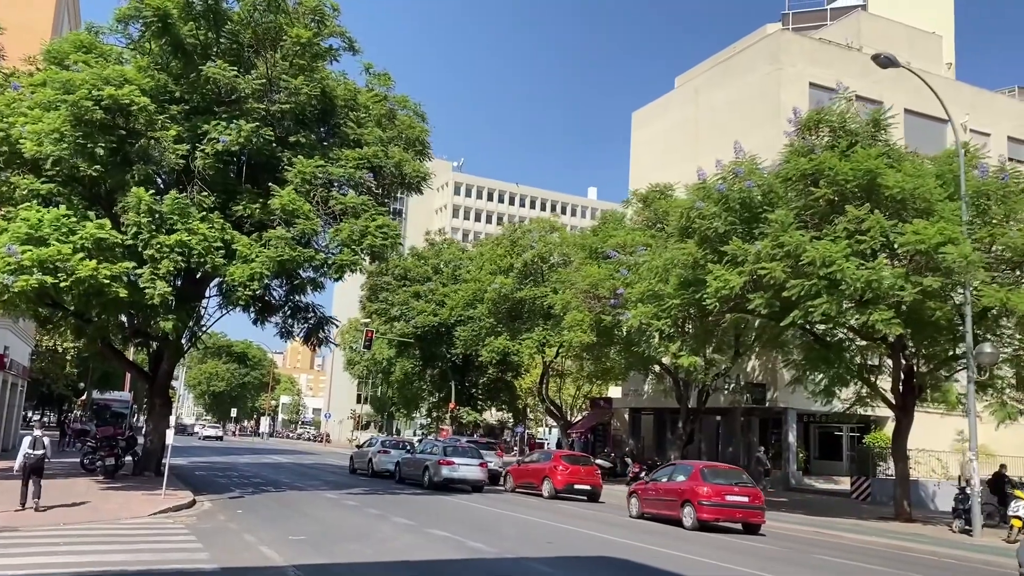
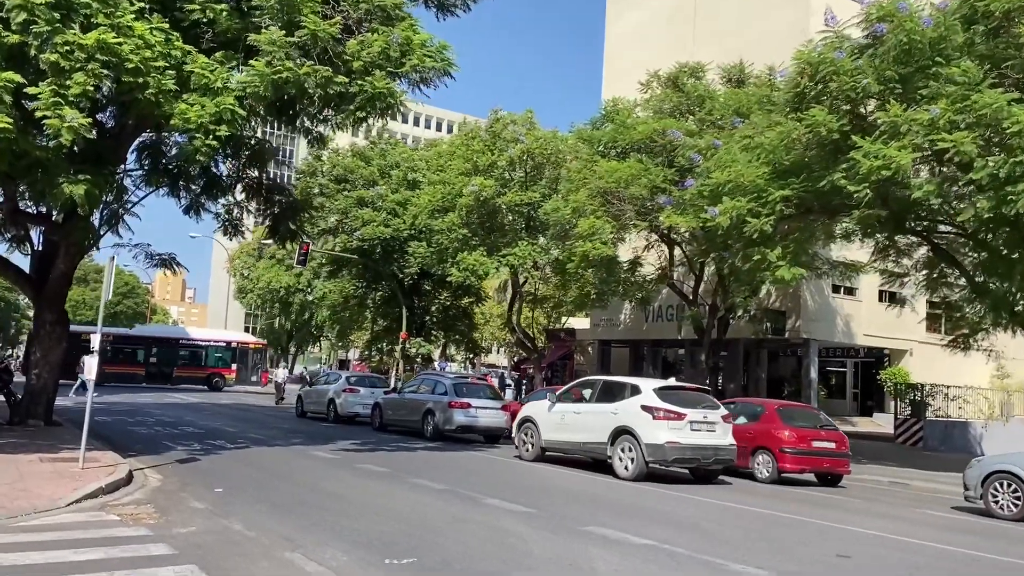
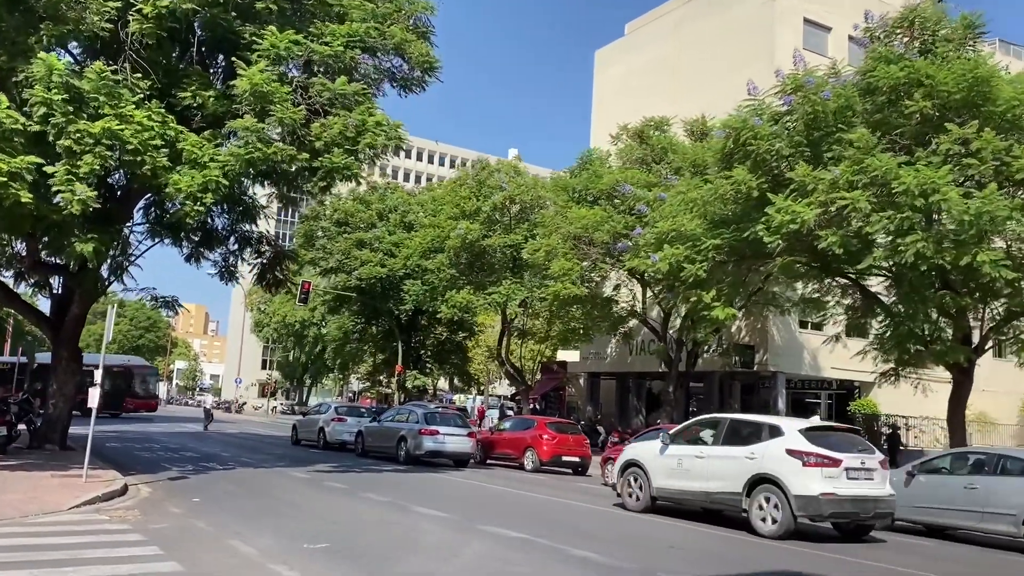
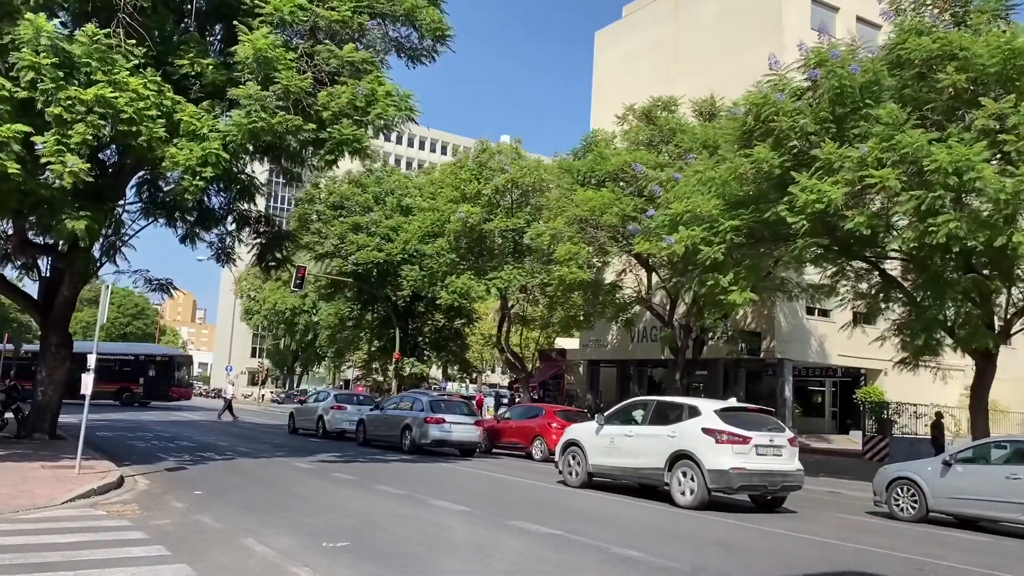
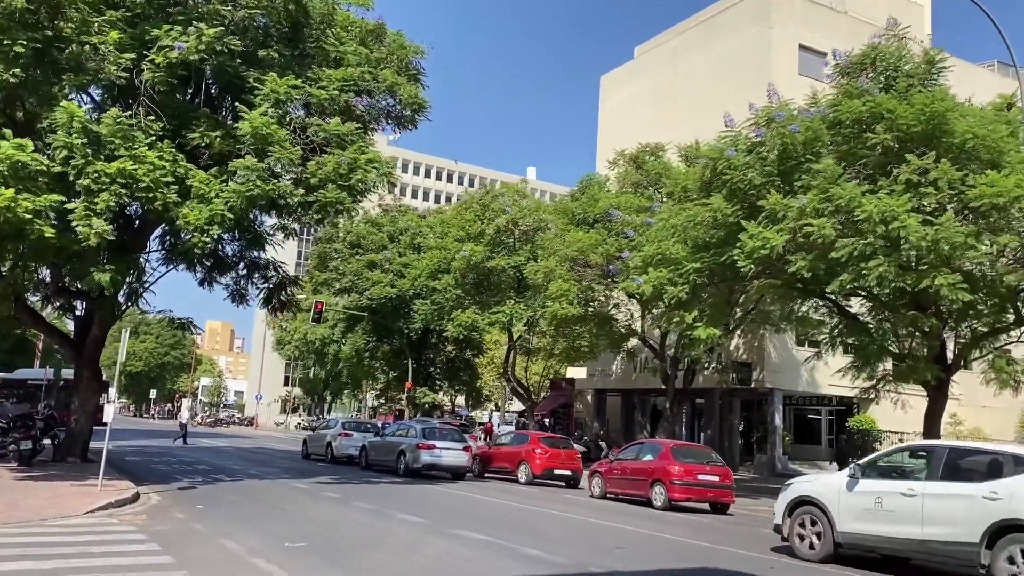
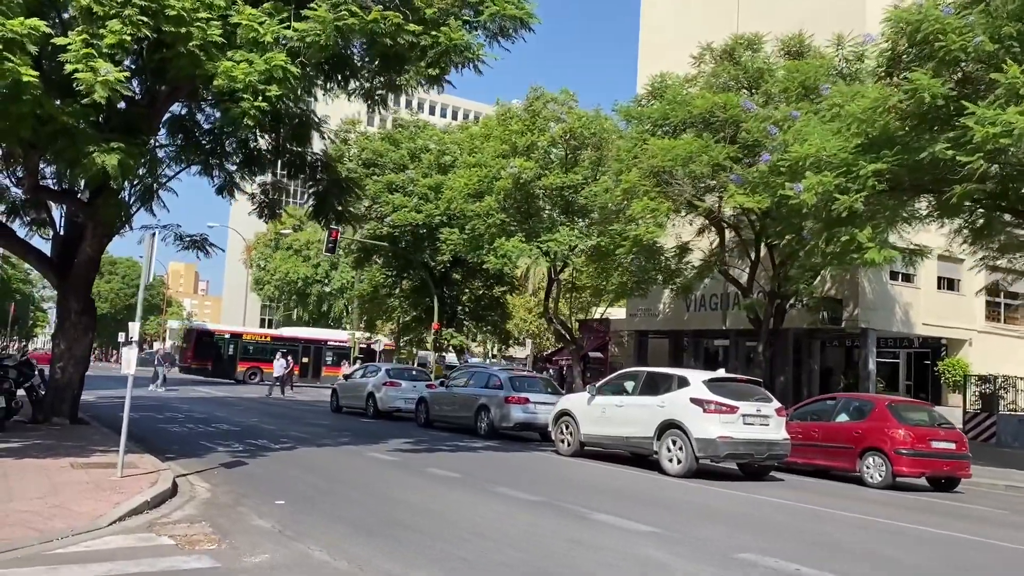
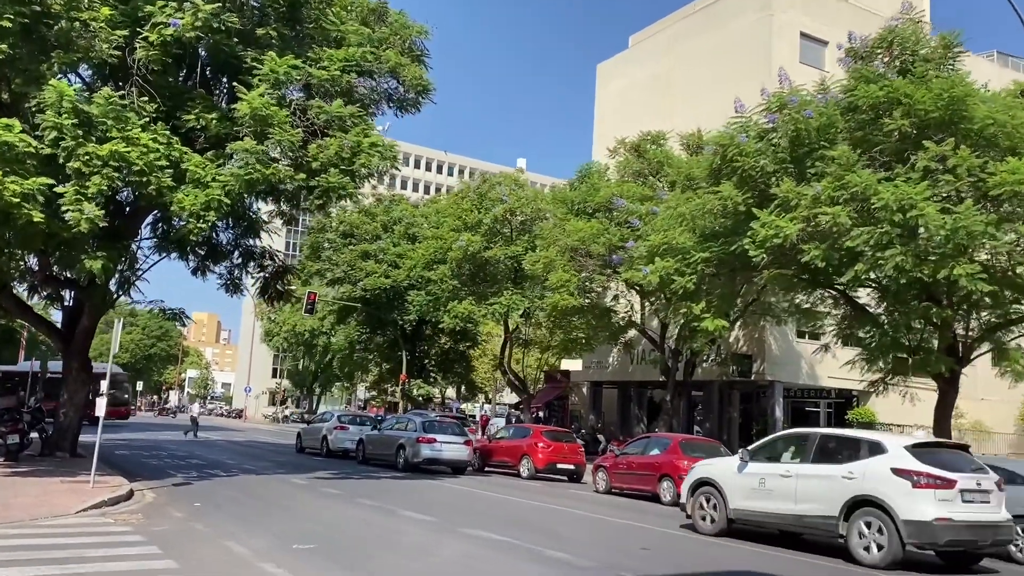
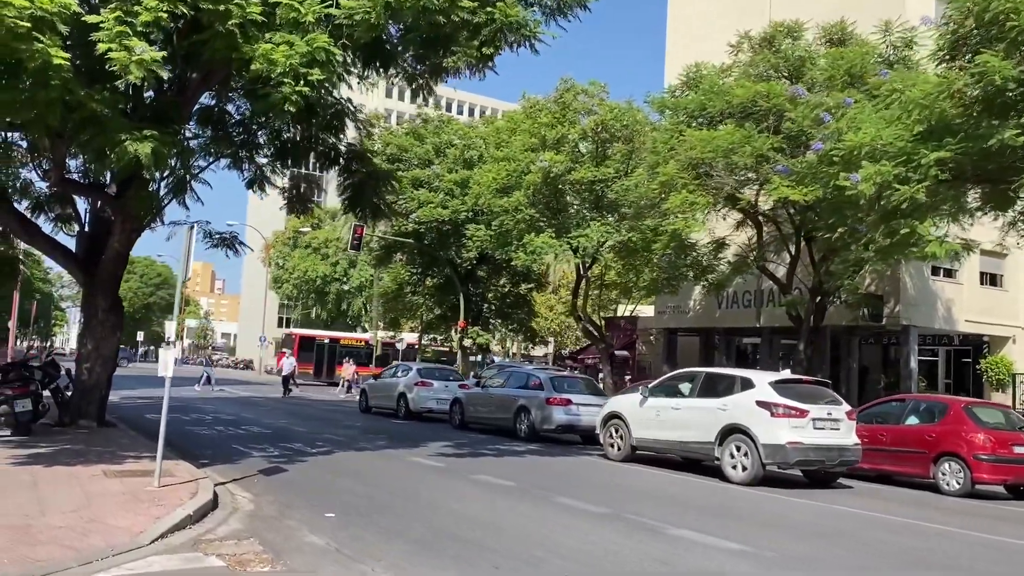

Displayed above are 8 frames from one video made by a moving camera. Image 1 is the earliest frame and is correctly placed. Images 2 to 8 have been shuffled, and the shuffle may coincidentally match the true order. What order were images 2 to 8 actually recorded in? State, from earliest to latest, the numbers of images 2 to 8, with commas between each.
5, 7, 3, 4, 2, 6, 8
